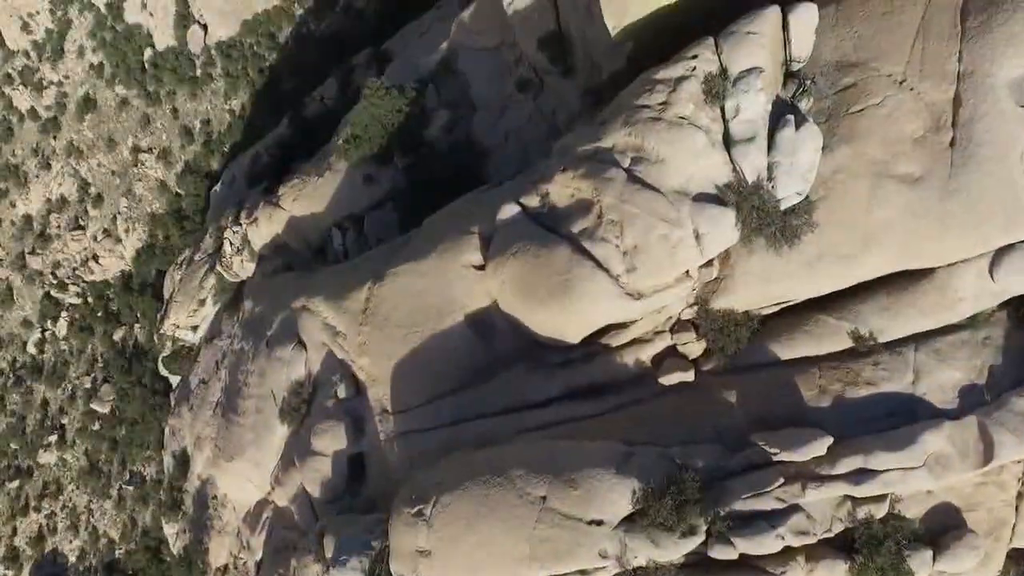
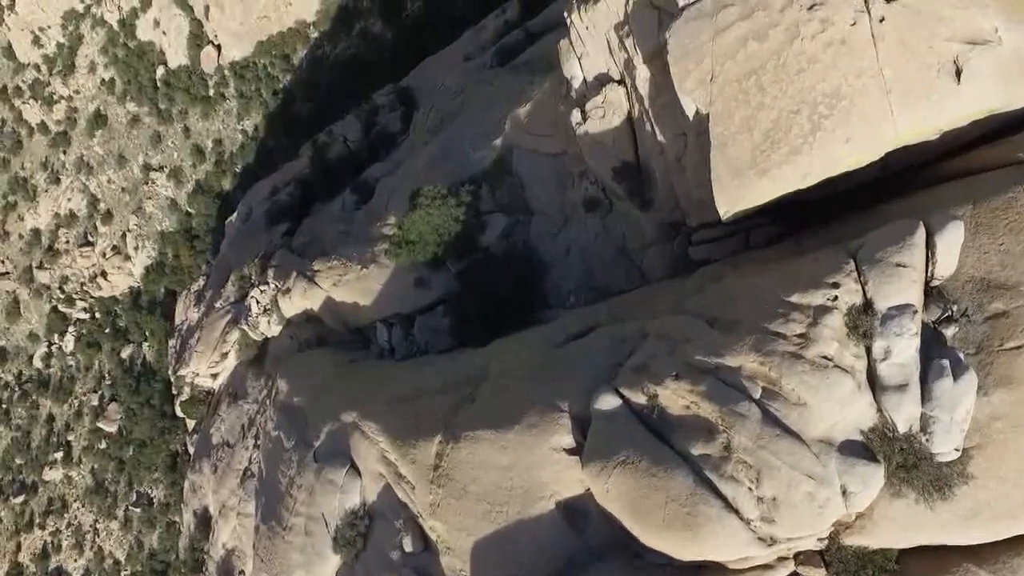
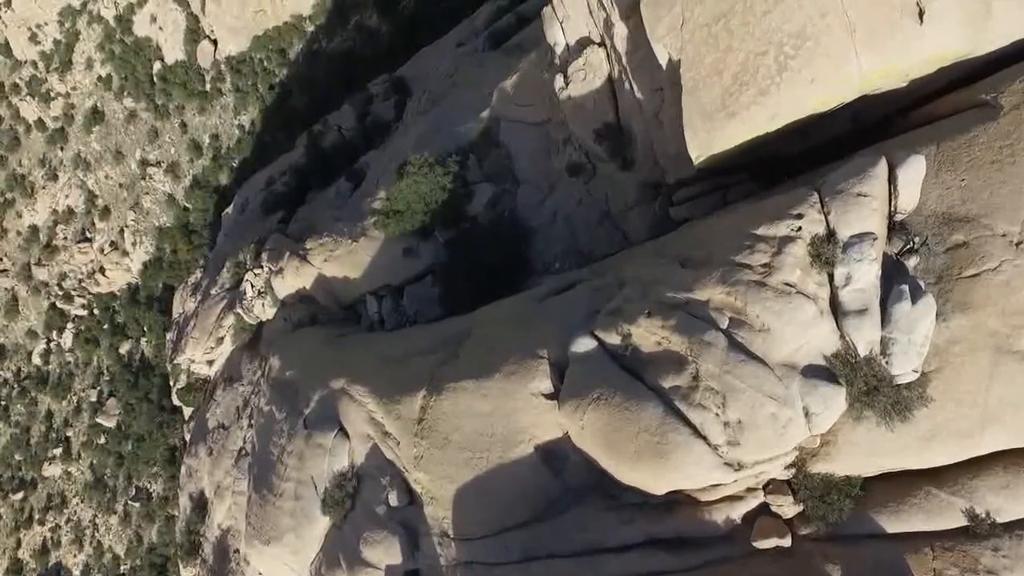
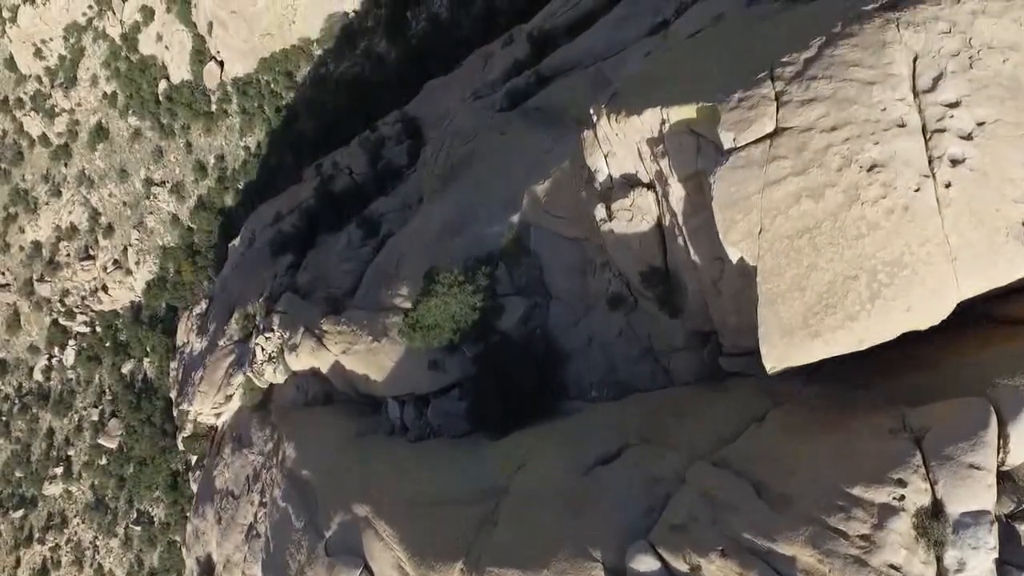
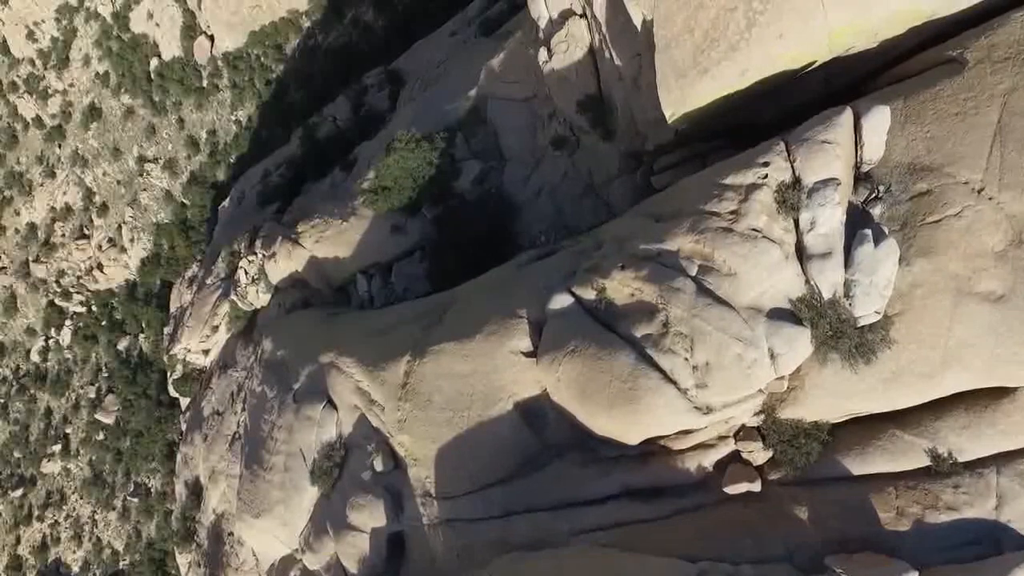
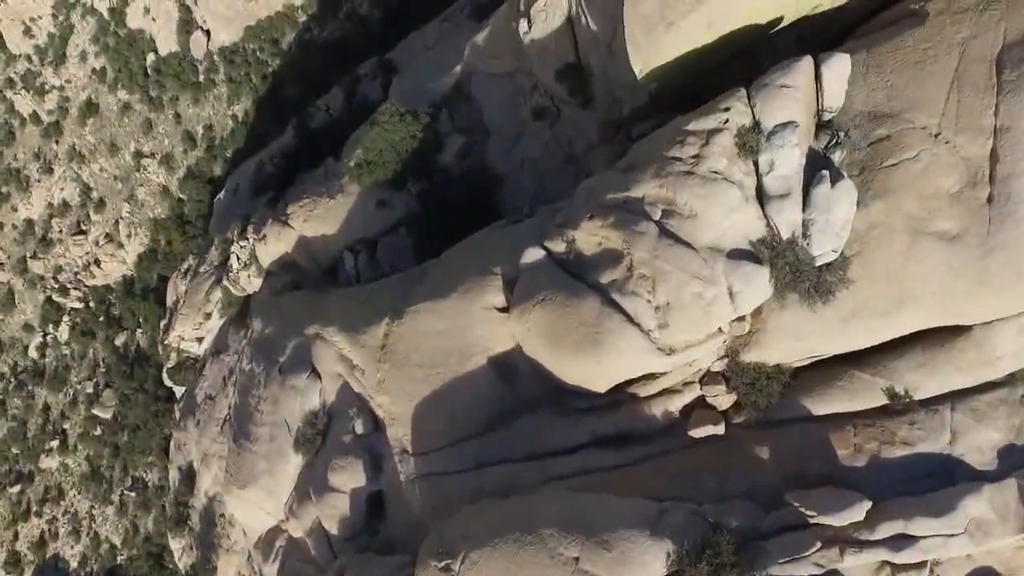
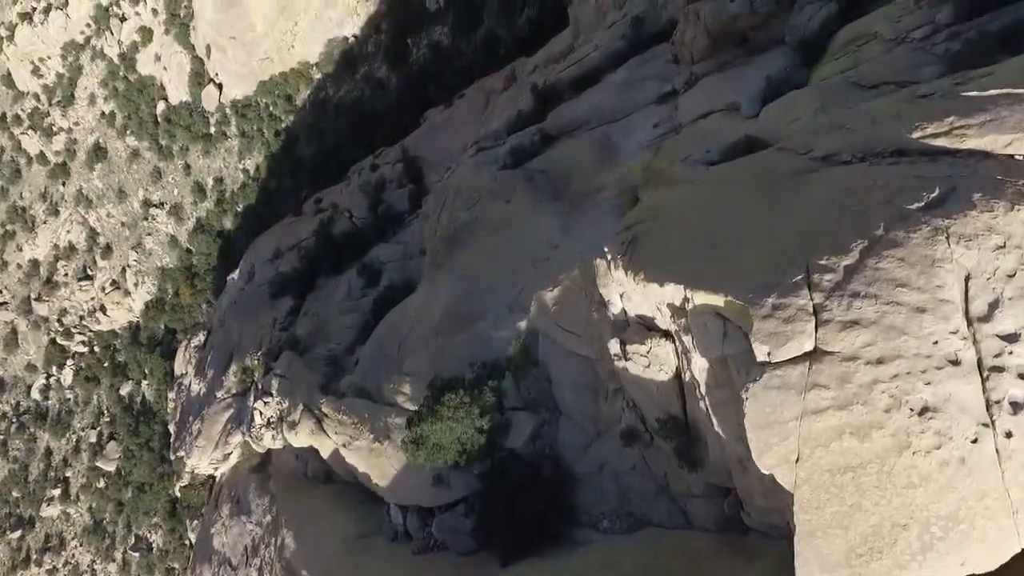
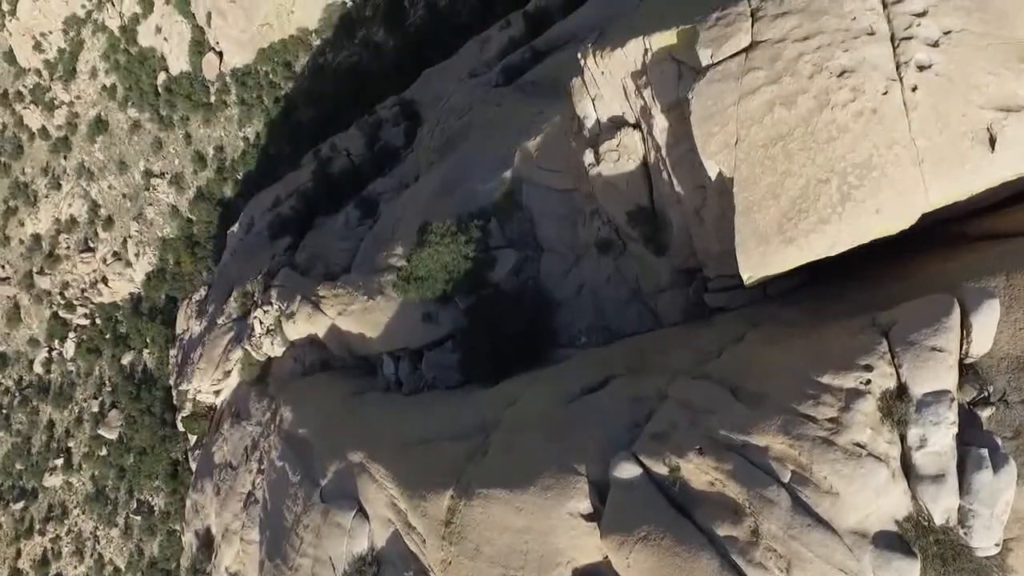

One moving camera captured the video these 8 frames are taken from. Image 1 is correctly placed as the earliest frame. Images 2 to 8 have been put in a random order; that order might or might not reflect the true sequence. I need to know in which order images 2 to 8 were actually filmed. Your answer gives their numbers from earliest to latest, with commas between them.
6, 5, 3, 2, 8, 4, 7
